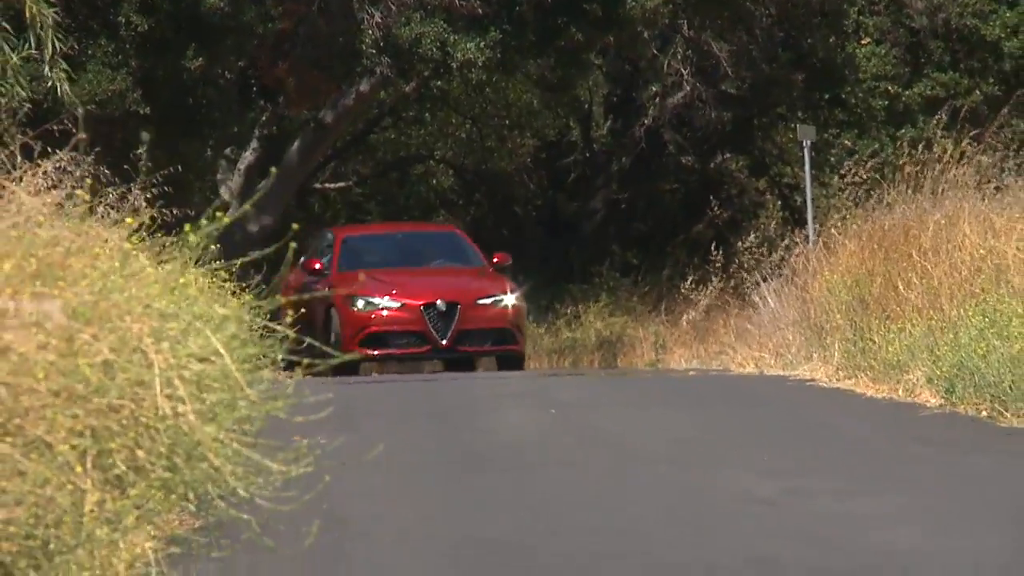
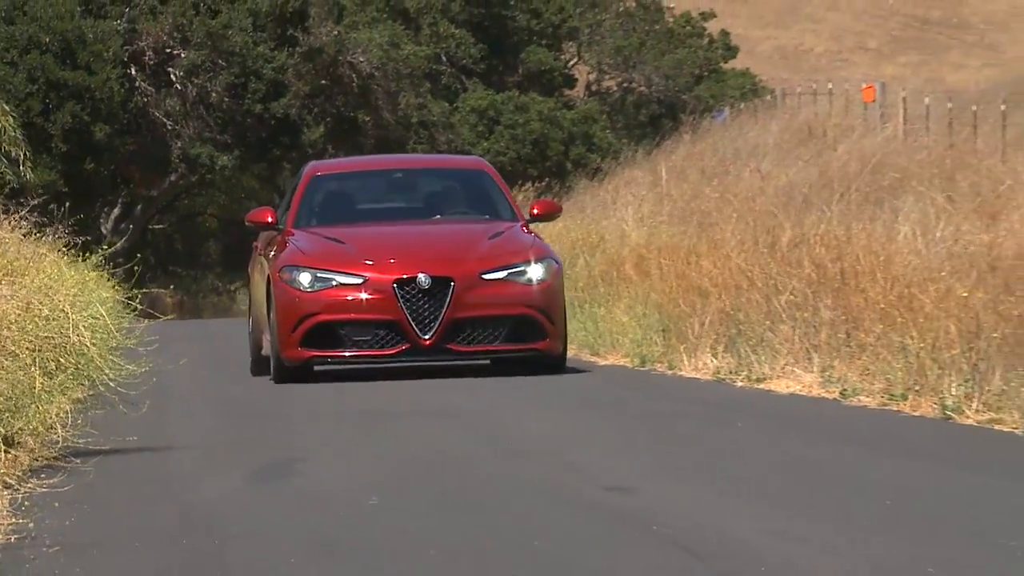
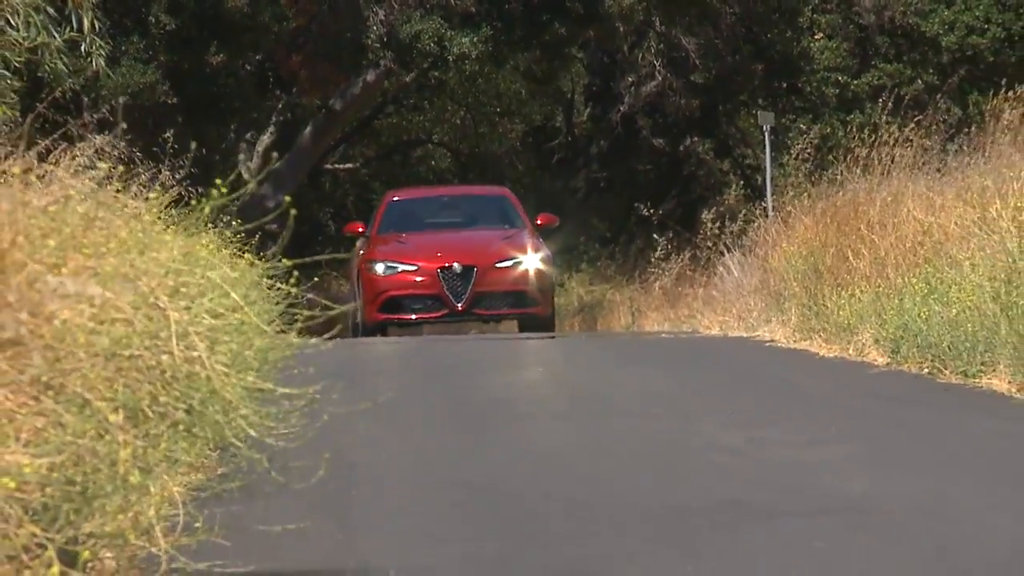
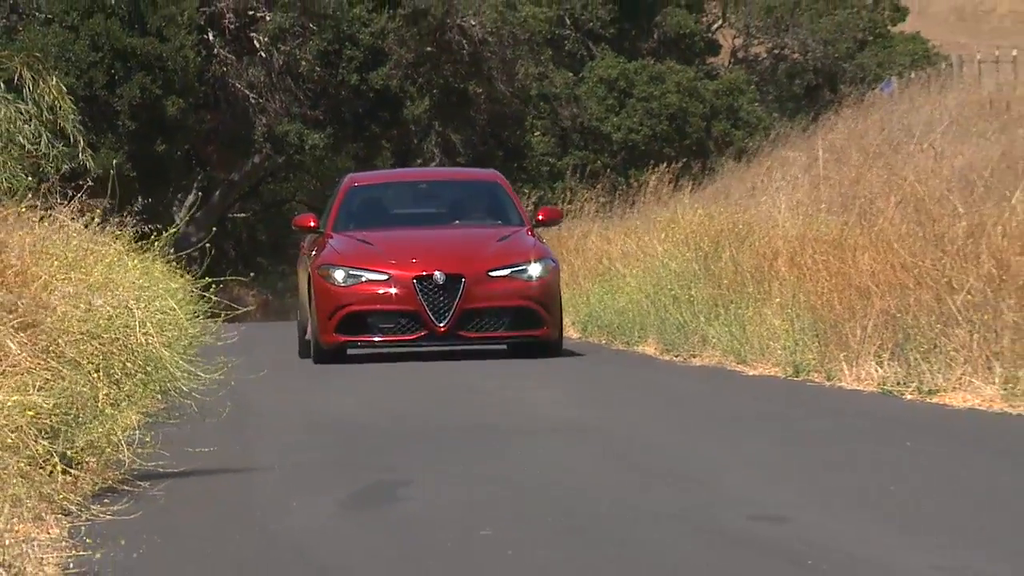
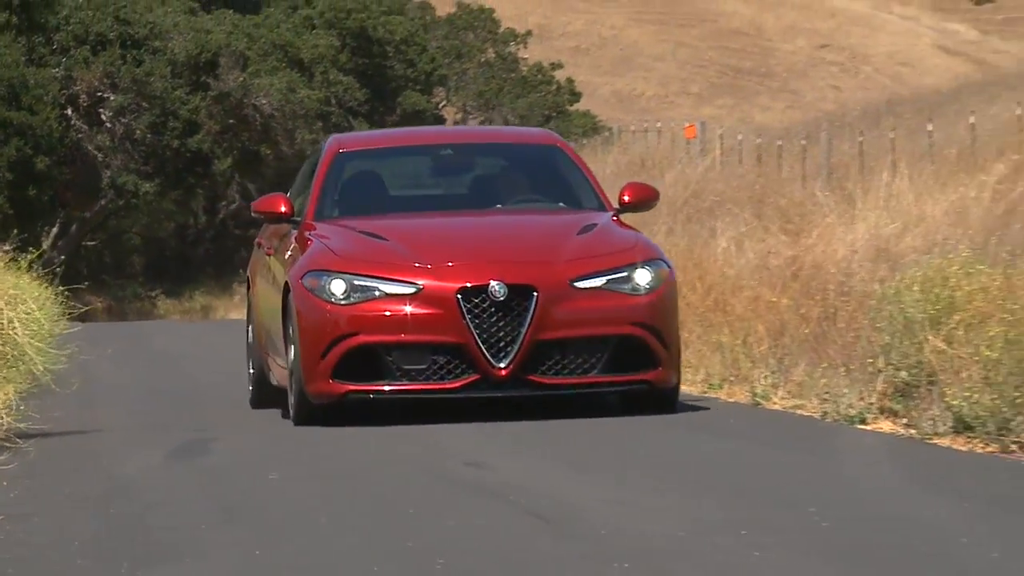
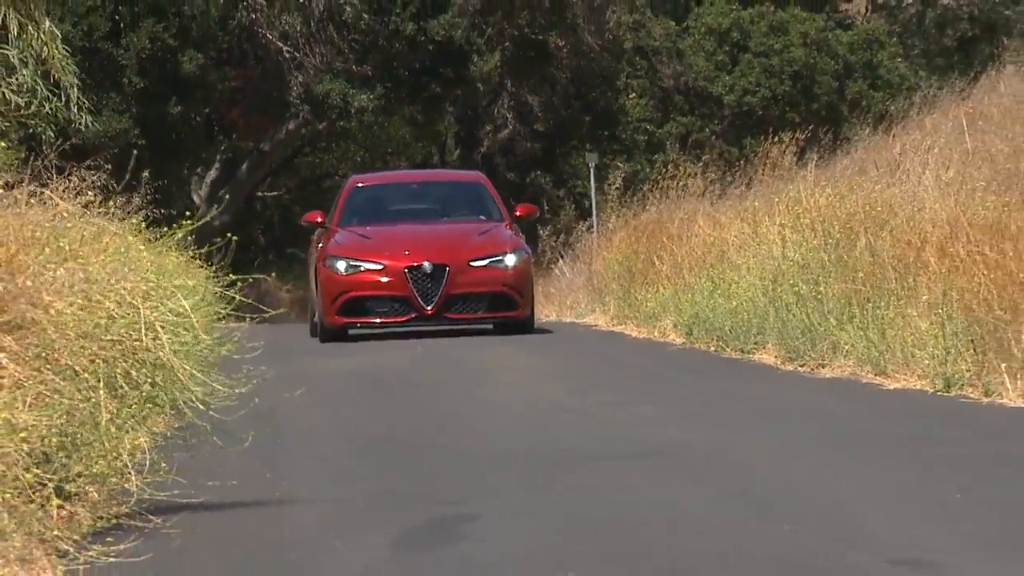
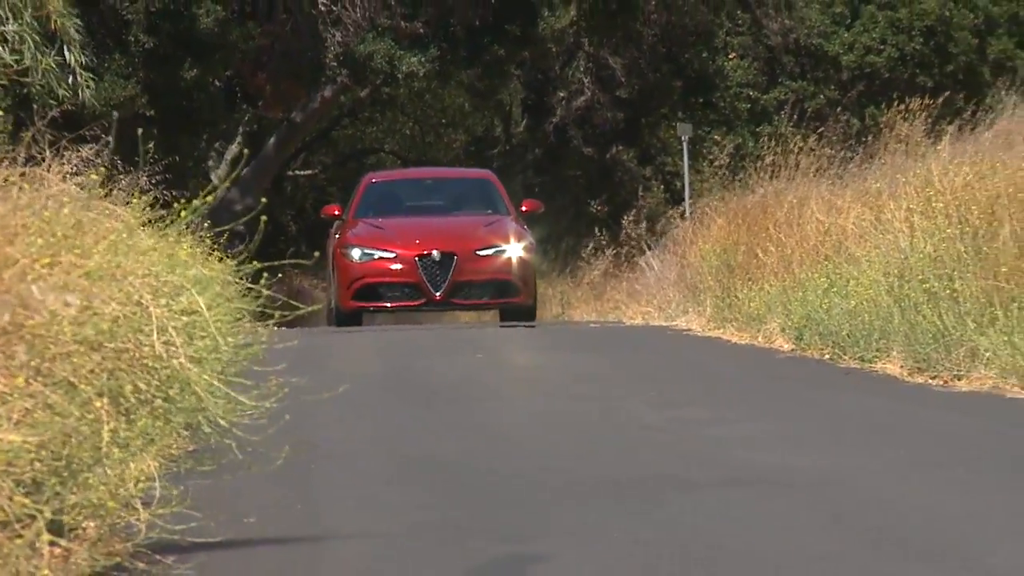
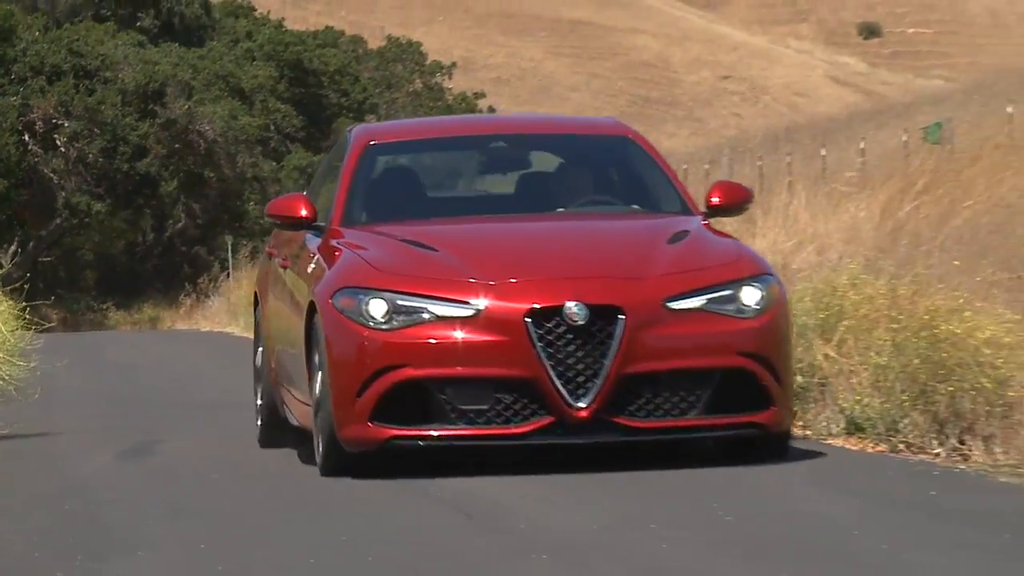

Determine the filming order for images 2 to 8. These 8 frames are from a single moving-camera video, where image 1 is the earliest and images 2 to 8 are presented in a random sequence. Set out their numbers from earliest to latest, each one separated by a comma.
3, 7, 6, 4, 2, 5, 8
